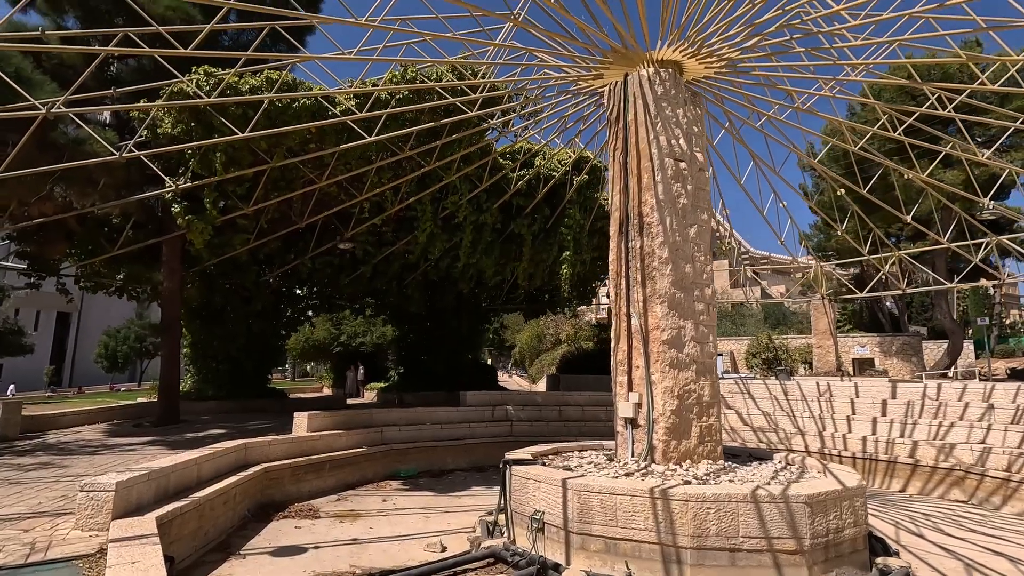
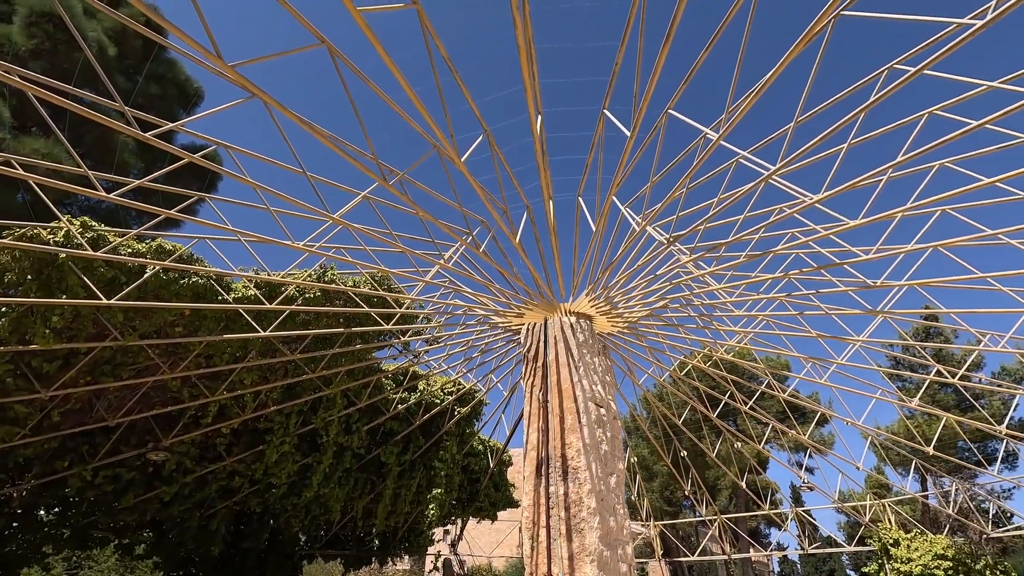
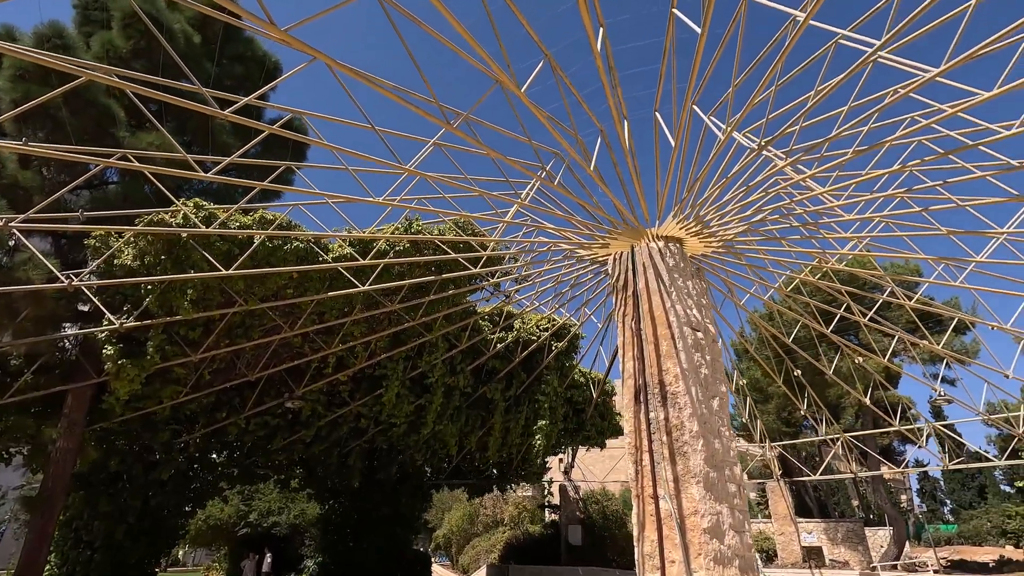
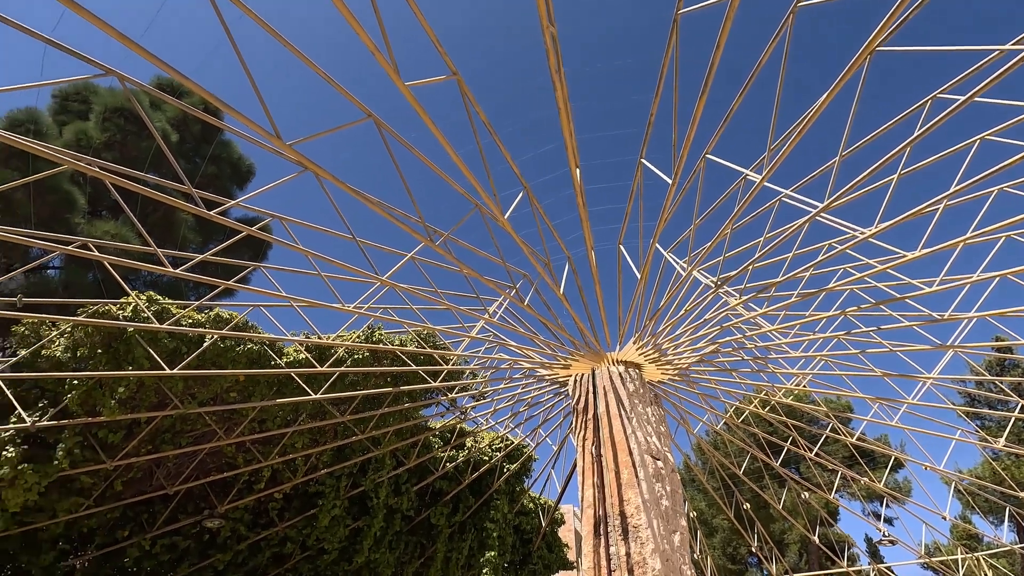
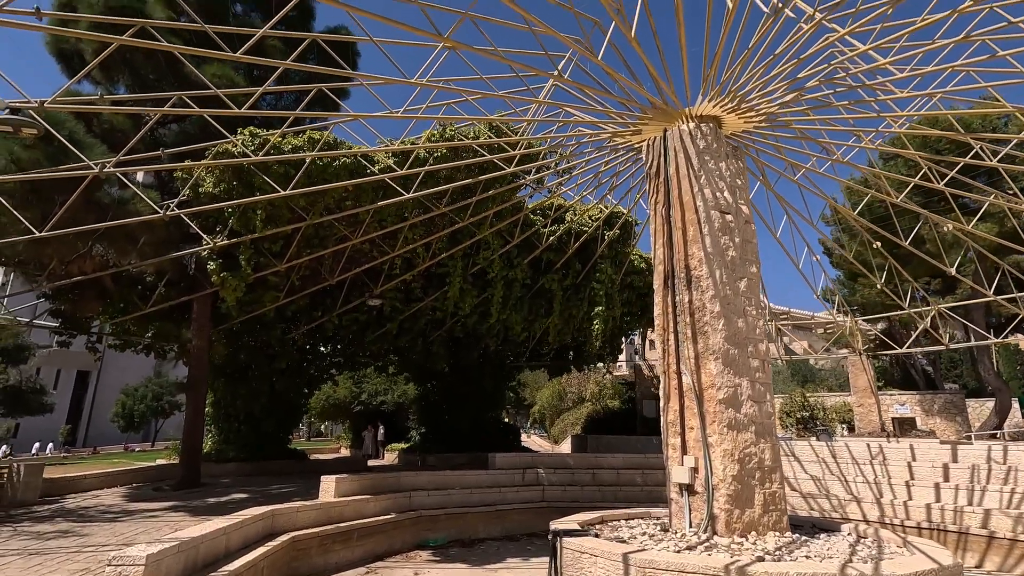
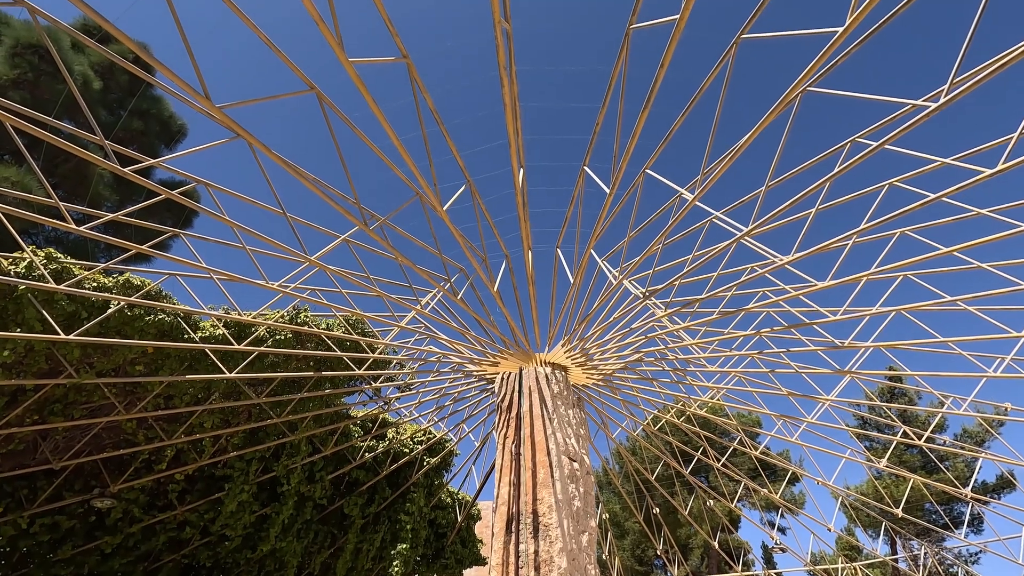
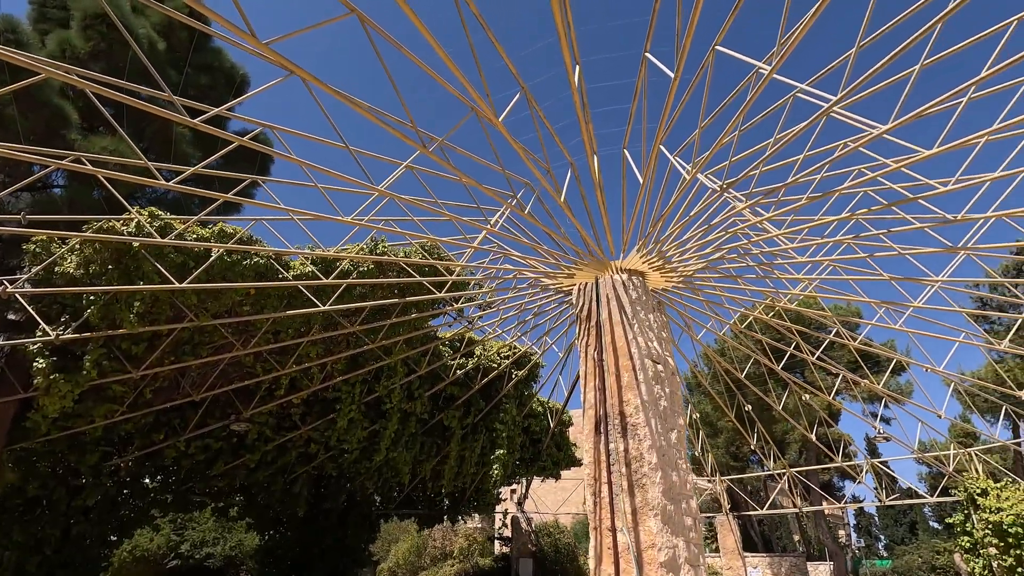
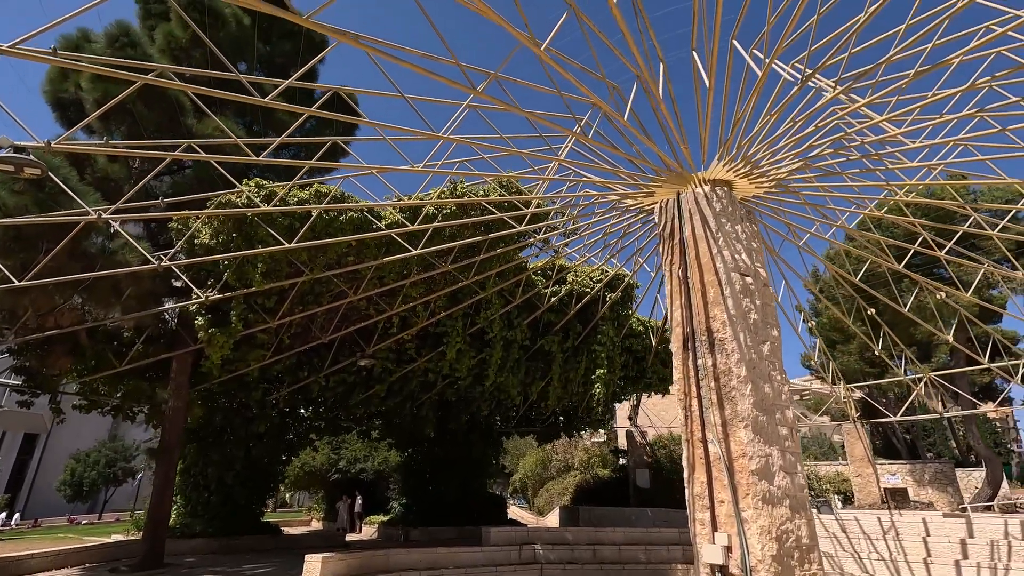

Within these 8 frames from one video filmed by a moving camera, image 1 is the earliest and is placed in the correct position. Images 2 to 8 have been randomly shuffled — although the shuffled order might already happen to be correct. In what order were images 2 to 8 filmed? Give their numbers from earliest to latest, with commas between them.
5, 8, 3, 7, 2, 6, 4
